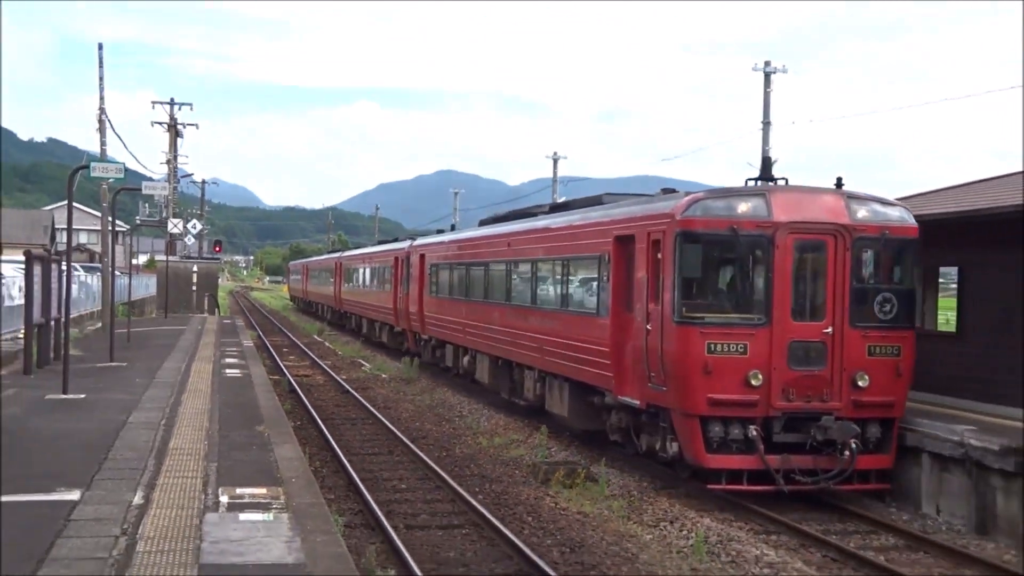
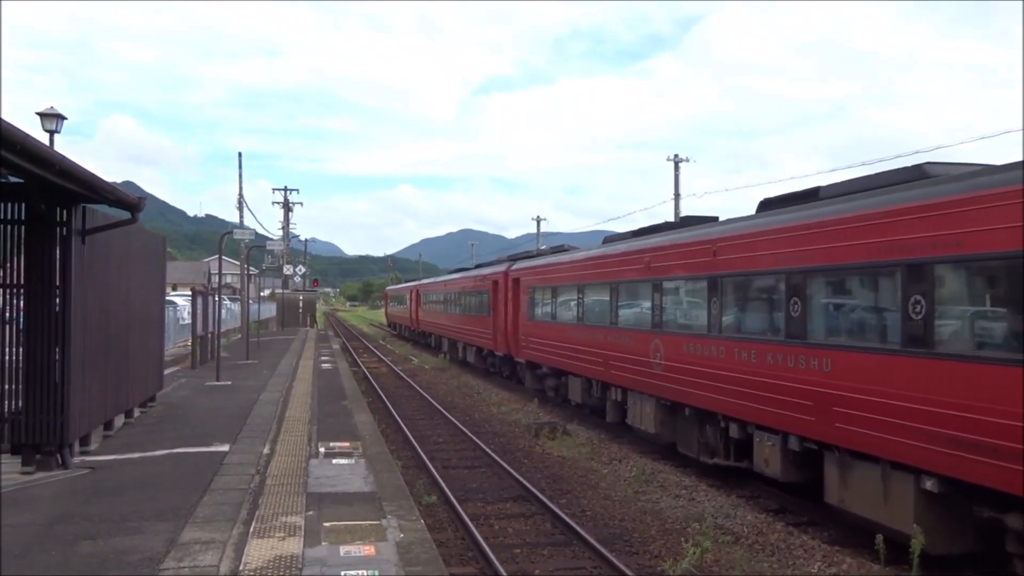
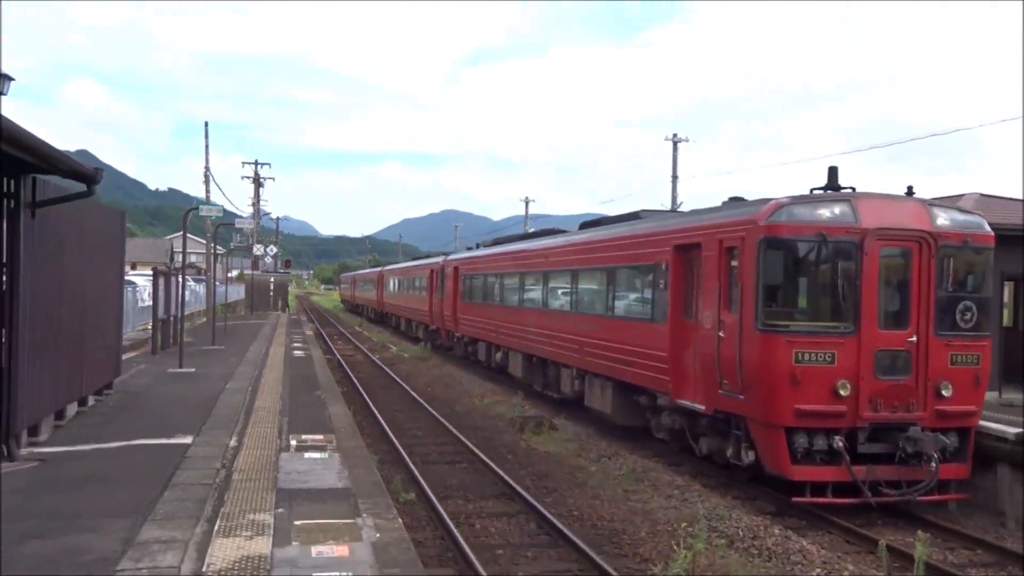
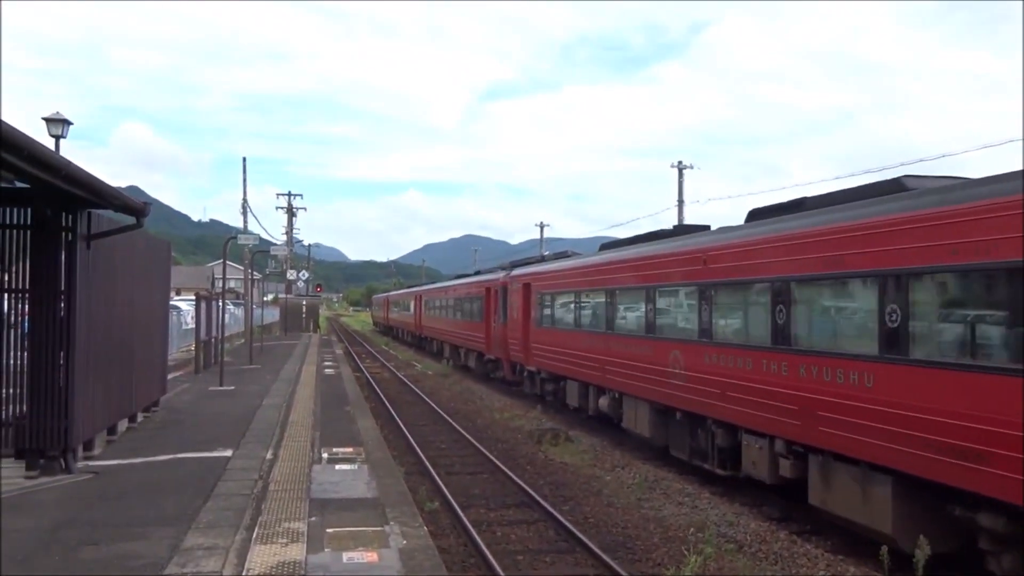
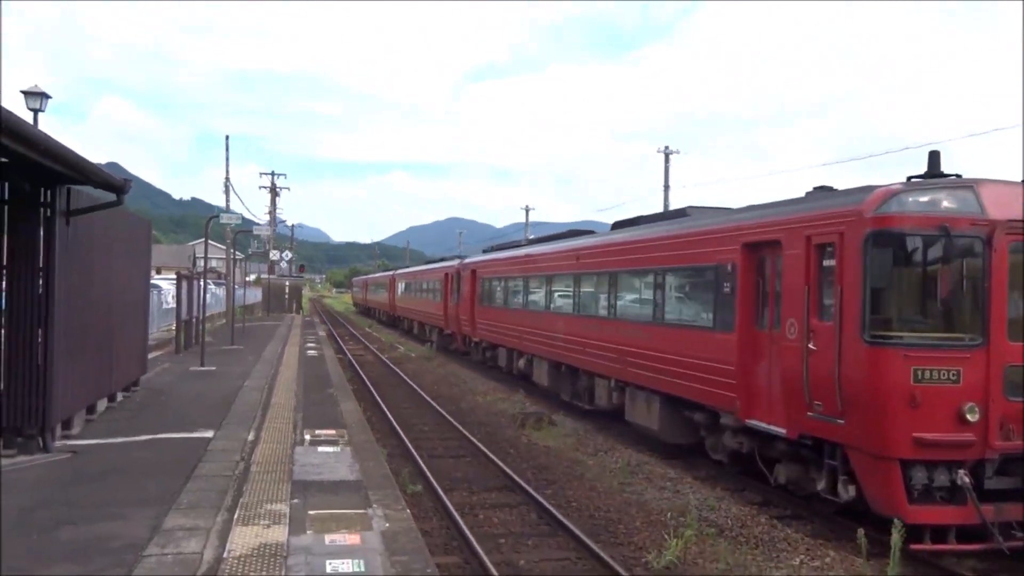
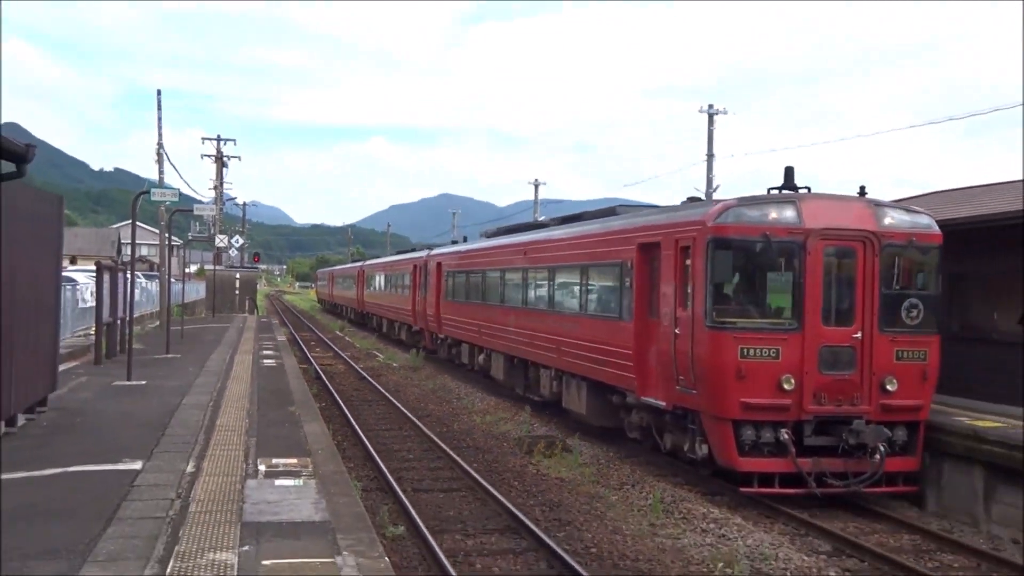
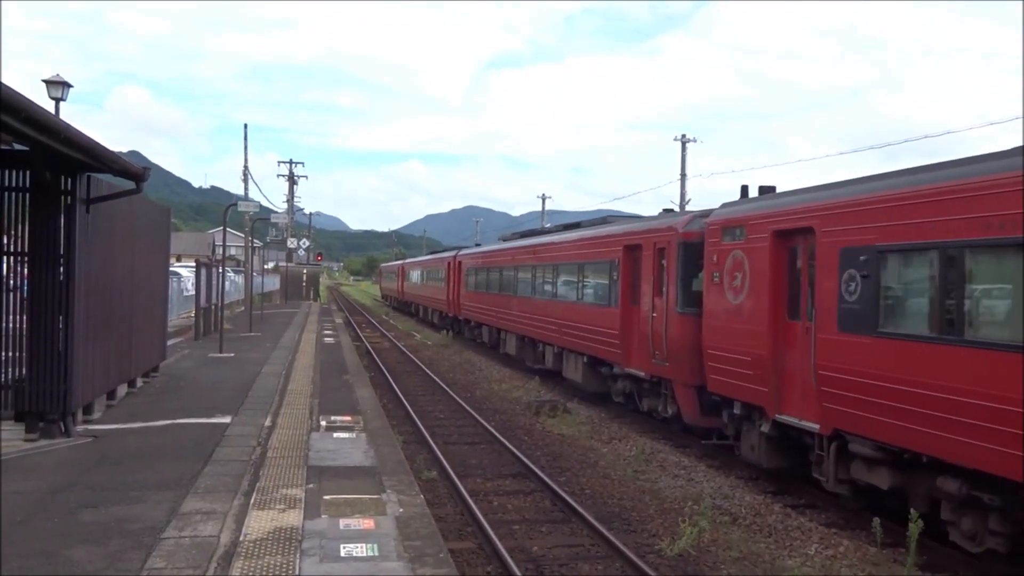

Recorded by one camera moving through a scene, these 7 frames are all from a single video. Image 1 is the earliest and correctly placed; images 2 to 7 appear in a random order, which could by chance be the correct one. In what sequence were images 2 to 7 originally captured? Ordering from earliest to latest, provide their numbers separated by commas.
6, 3, 5, 4, 7, 2
